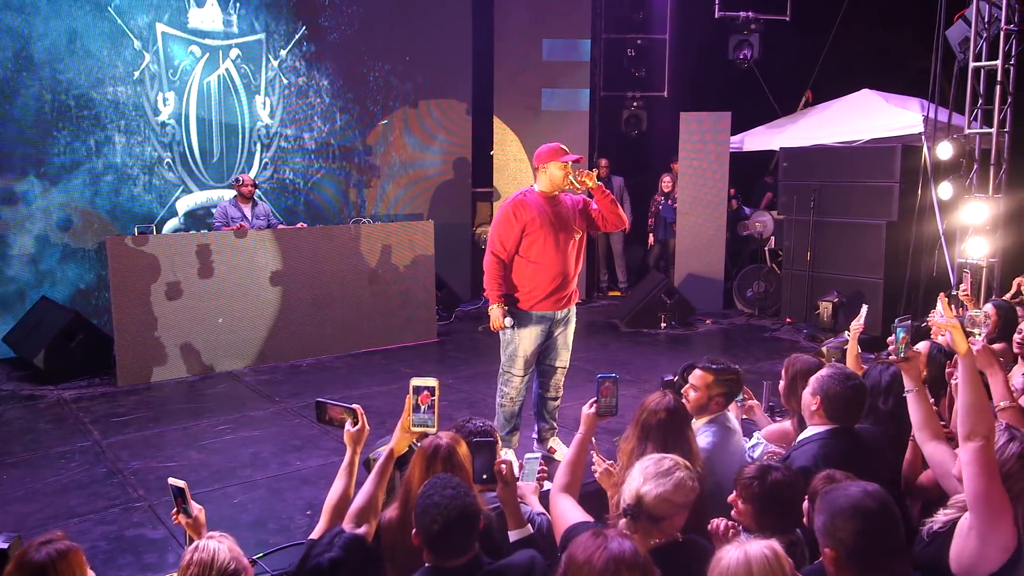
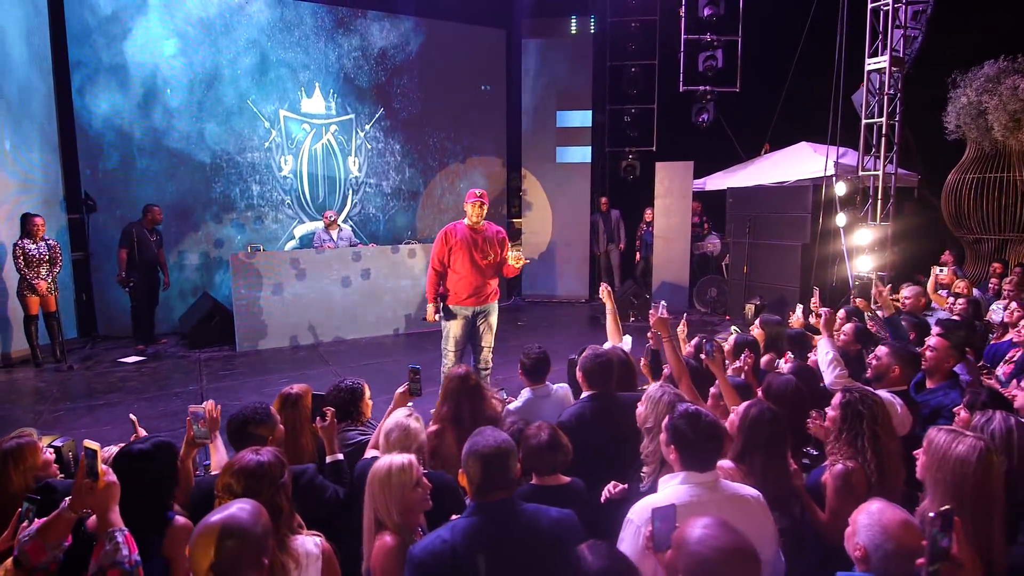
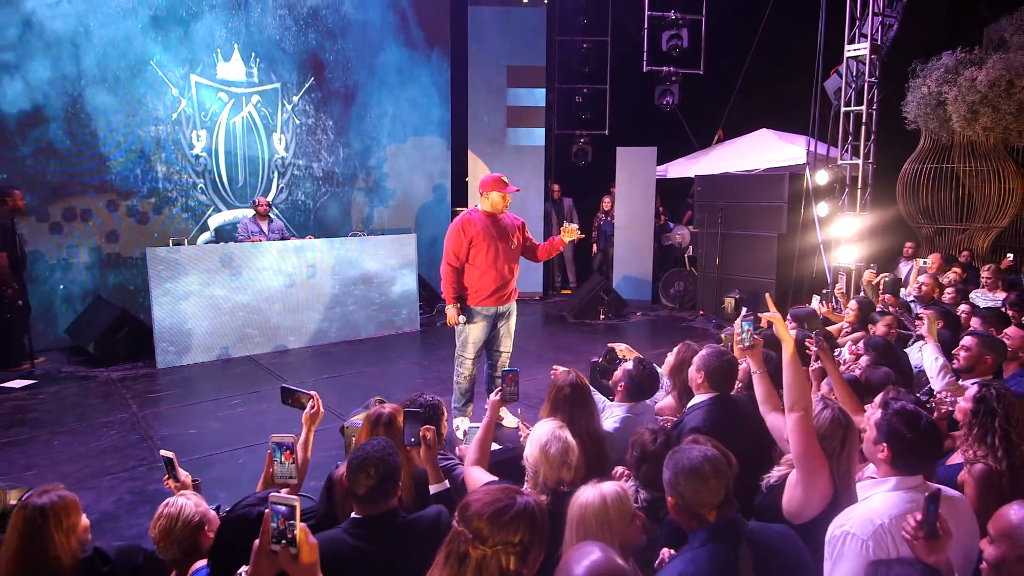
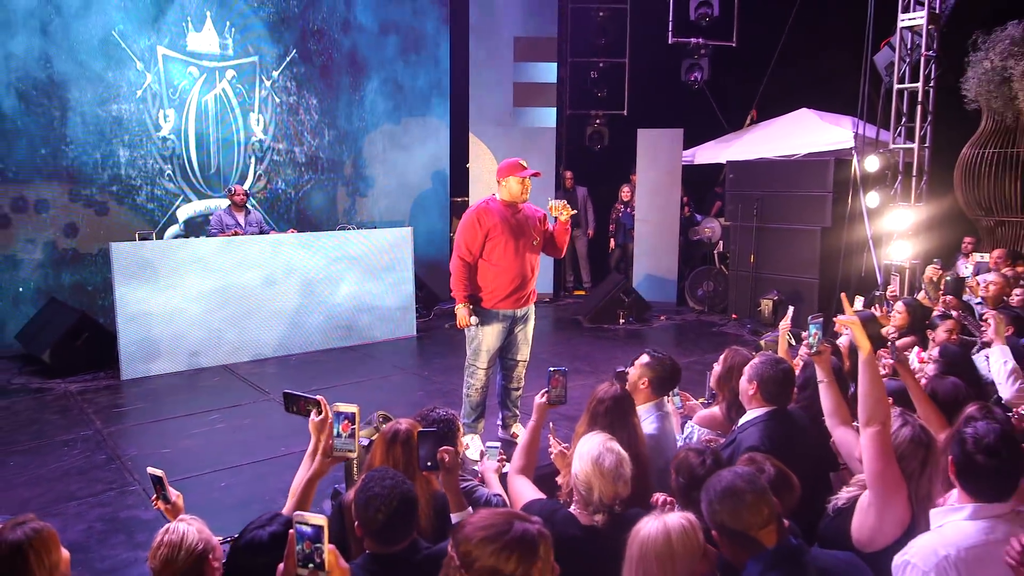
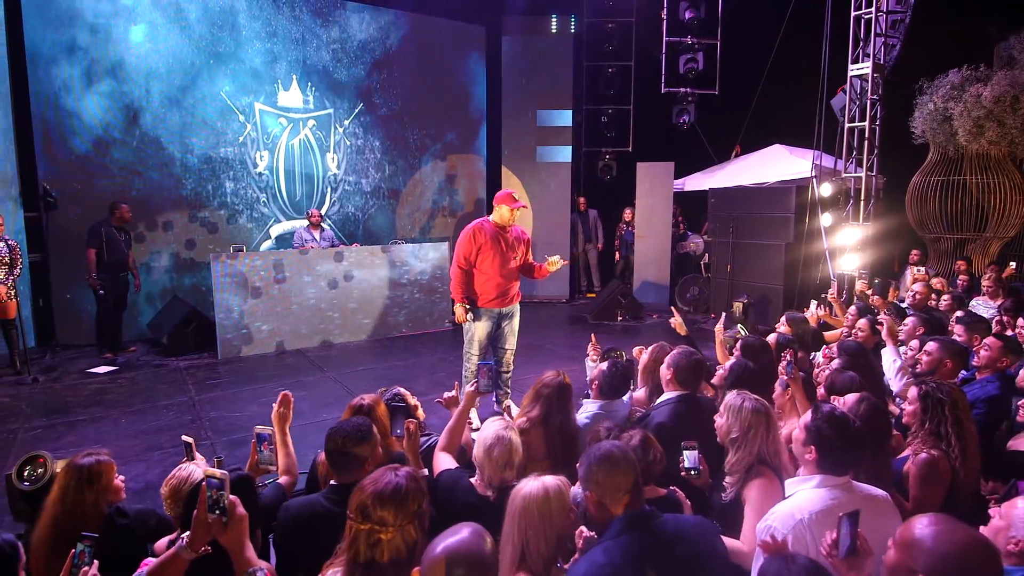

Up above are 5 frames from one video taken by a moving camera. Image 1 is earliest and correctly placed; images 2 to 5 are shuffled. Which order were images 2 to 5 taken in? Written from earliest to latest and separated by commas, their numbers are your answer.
4, 3, 5, 2
